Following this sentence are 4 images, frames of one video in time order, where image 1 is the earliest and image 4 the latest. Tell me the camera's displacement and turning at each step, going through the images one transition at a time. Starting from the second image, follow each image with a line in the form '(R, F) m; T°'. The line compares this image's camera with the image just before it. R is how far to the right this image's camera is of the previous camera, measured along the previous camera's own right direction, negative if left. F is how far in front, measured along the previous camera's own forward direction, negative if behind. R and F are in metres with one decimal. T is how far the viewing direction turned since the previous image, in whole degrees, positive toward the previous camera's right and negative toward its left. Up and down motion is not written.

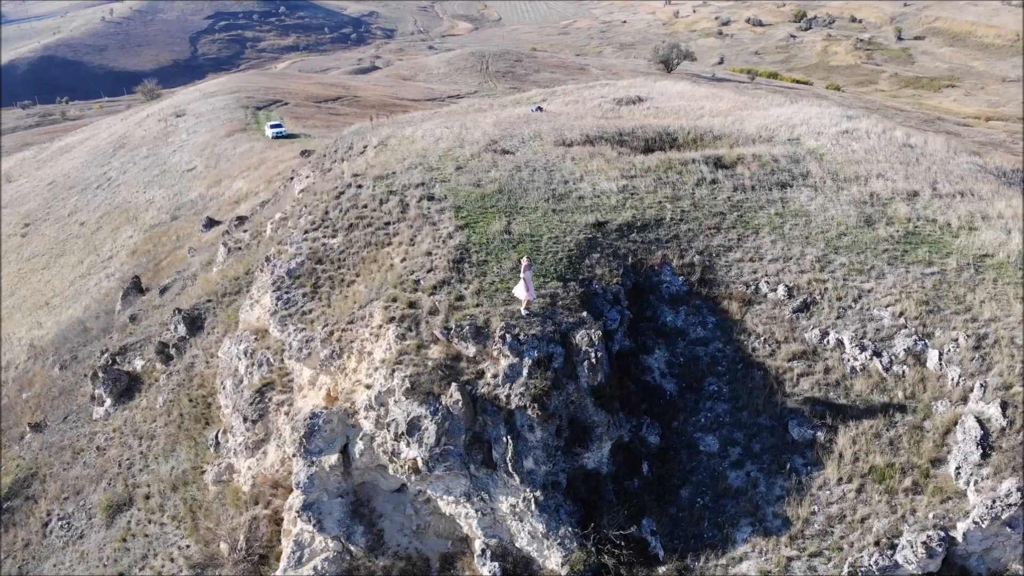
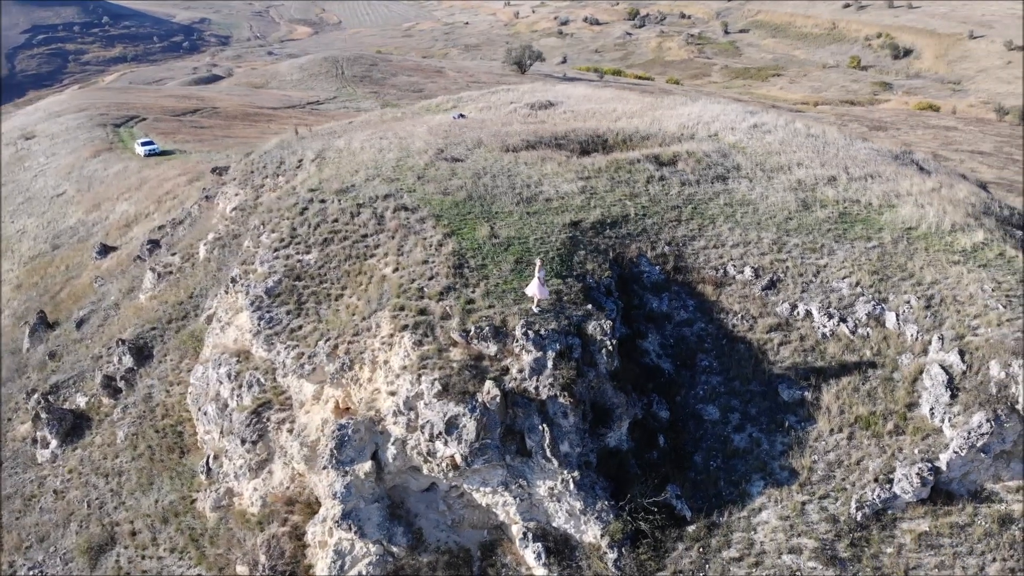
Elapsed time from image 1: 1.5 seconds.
(-2.6, -0.7) m; +10°
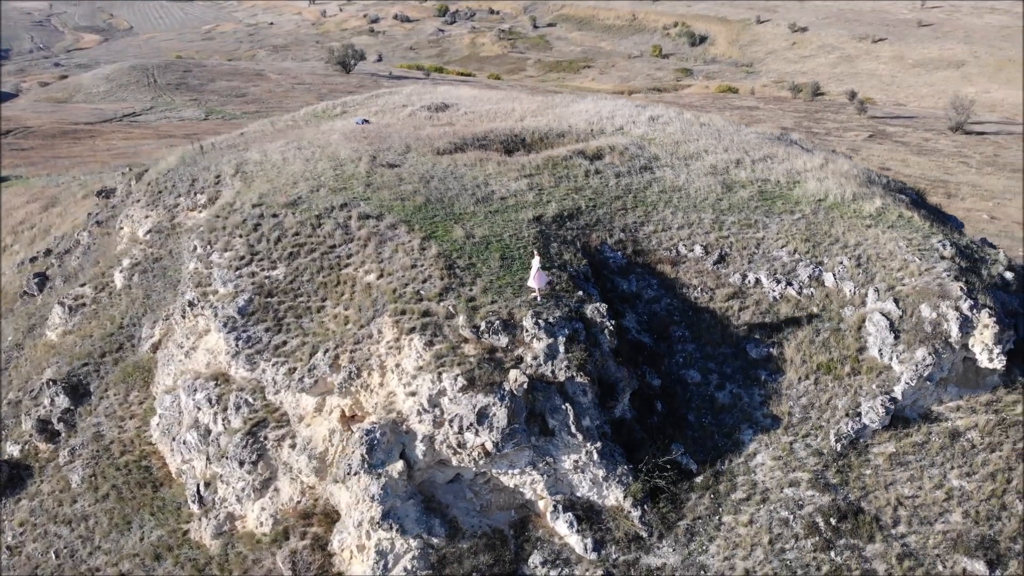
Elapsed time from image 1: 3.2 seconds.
(-3.2, -0.6) m; +12°
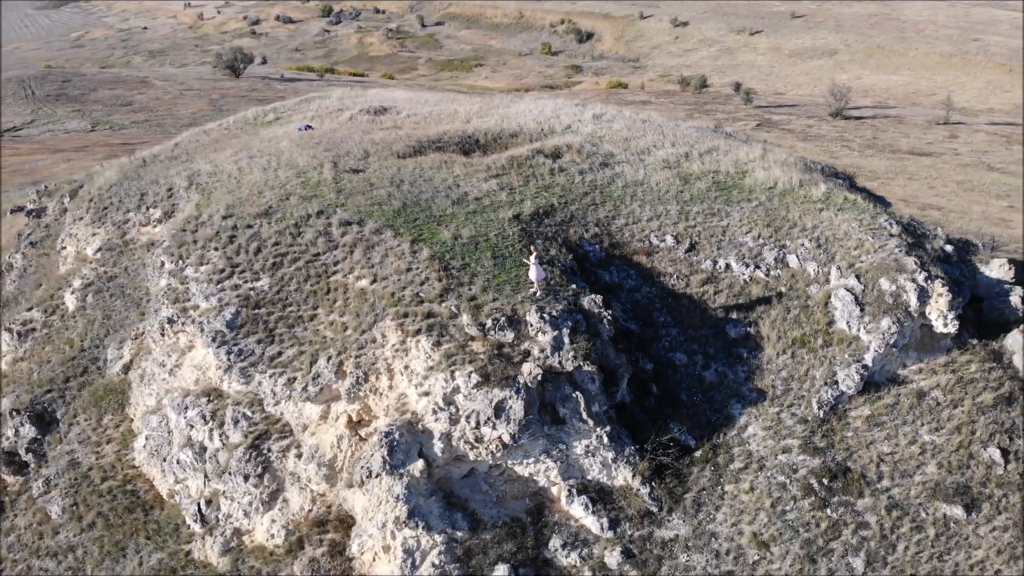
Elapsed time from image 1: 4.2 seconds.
(-2.0, -0.4) m; +7°
